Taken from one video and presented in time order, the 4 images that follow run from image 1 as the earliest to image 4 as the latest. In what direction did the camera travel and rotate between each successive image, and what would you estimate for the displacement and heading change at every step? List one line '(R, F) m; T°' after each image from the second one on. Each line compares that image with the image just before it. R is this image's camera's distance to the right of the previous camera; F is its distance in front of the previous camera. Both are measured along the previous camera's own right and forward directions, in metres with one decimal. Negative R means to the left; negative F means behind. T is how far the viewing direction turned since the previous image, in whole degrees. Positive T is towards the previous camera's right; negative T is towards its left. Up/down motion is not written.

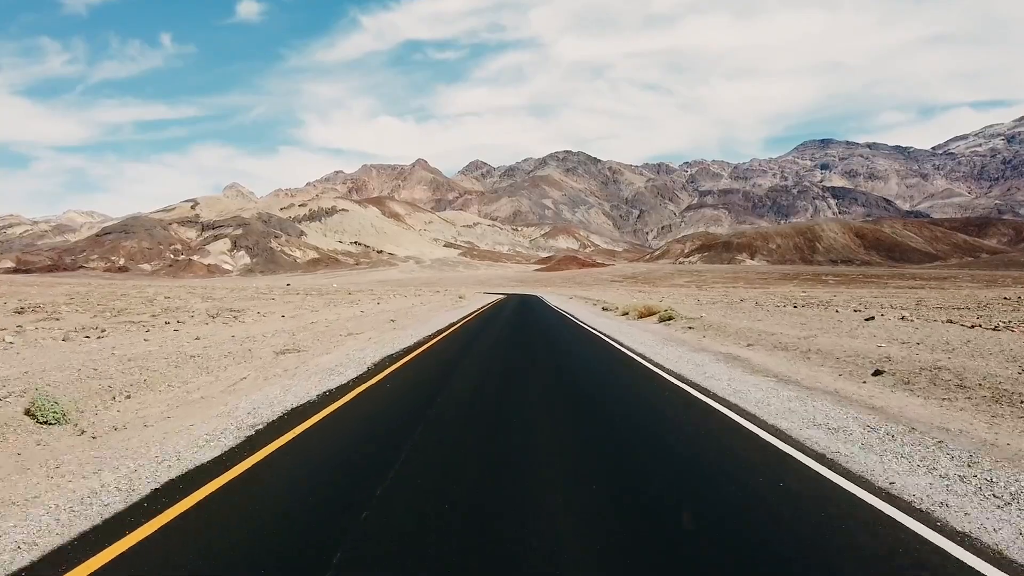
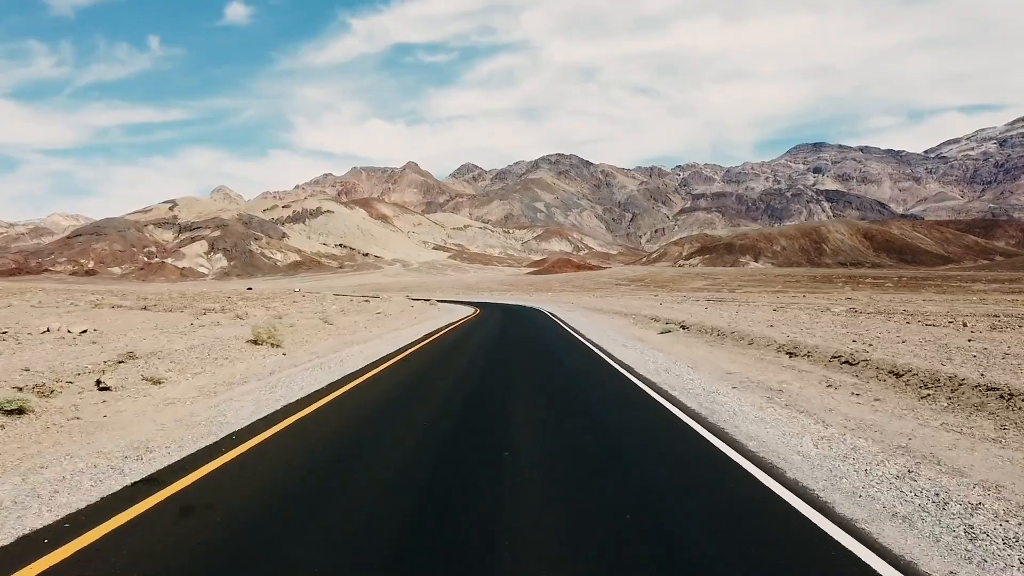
(+0.1, +1.8) m; +1°
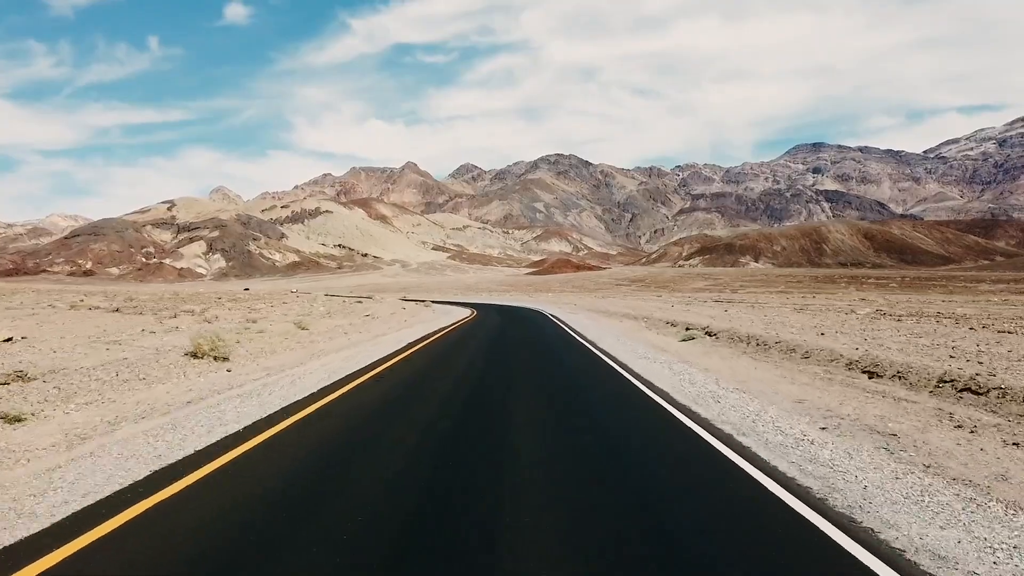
(0.0, +0.1) m; 0°
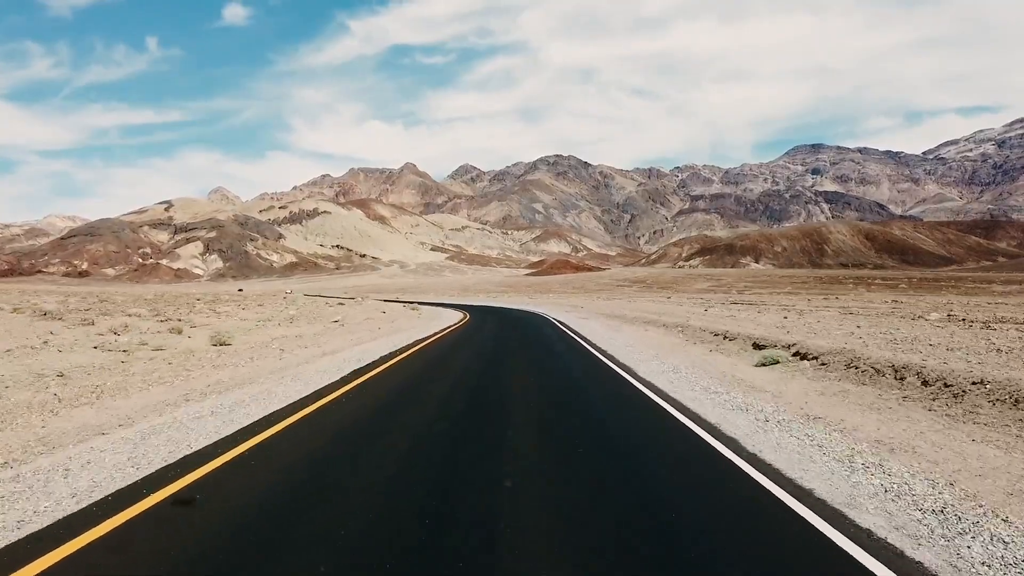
(0.0, +0.2) m; 0°
